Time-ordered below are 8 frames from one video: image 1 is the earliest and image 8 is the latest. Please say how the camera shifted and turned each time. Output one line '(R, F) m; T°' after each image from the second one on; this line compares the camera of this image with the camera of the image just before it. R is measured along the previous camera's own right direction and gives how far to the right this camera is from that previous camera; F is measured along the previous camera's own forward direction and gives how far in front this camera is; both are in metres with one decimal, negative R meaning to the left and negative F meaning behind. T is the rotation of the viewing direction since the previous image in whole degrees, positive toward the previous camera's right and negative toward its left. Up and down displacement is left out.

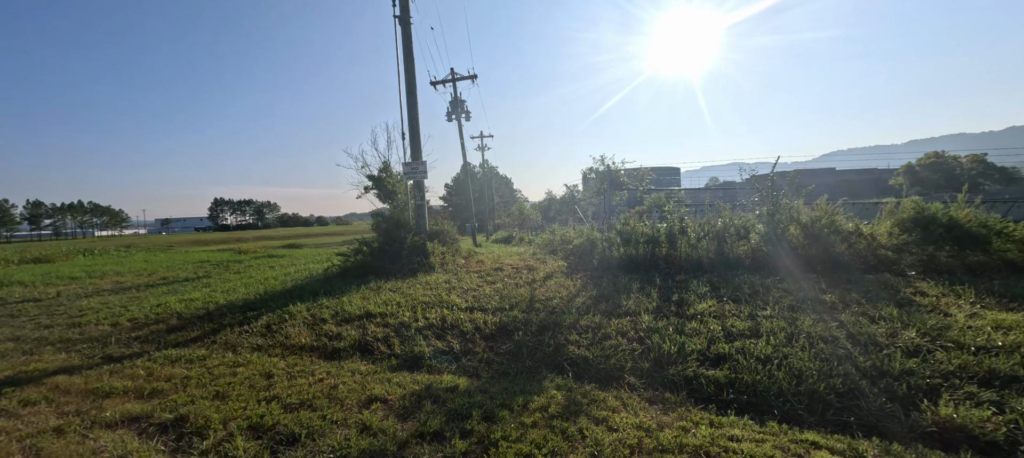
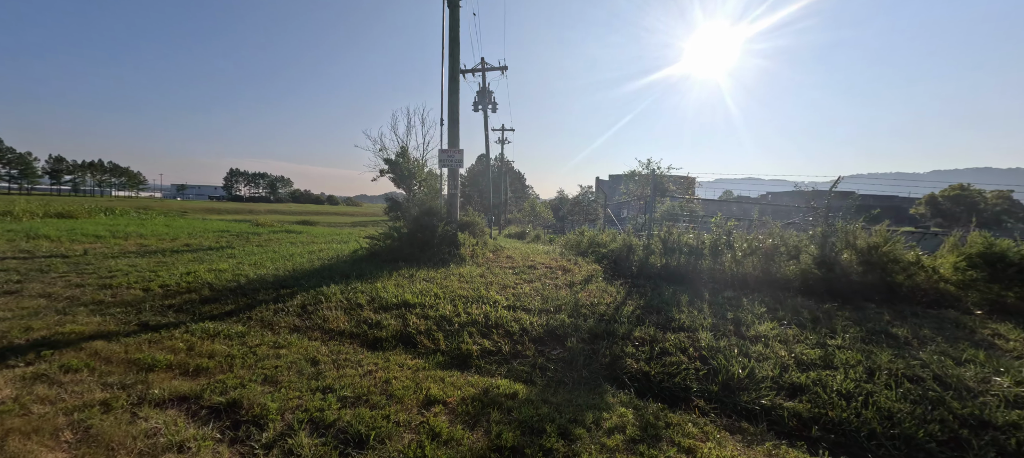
(-0.6, +0.3) m; -1°
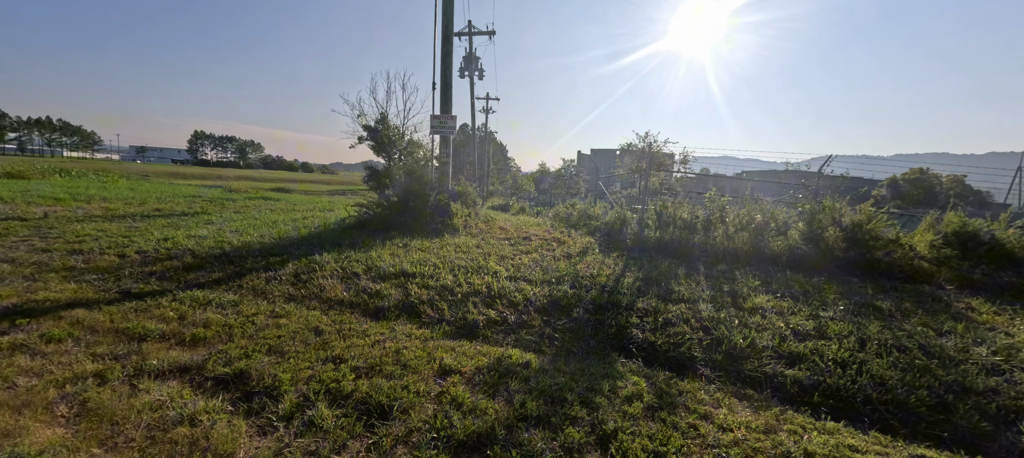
(-0.3, +0.1) m; +3°
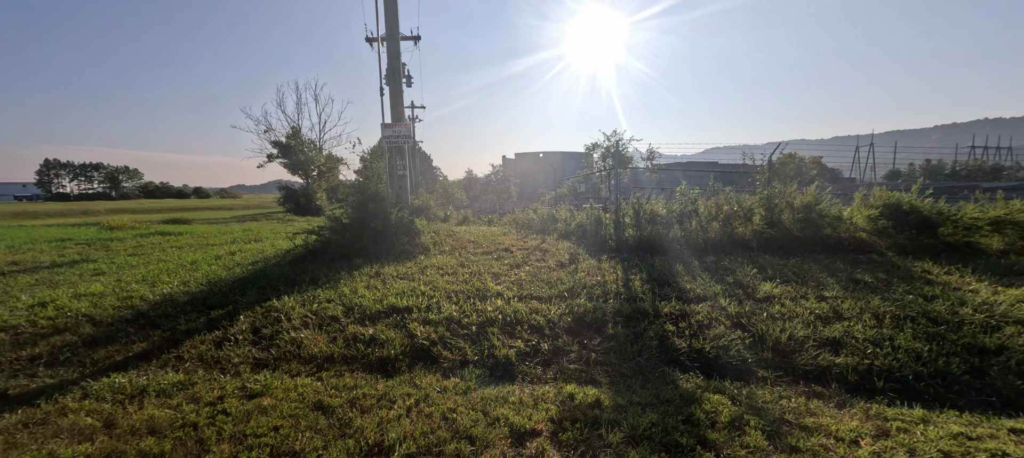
(-0.9, +0.7) m; +11°
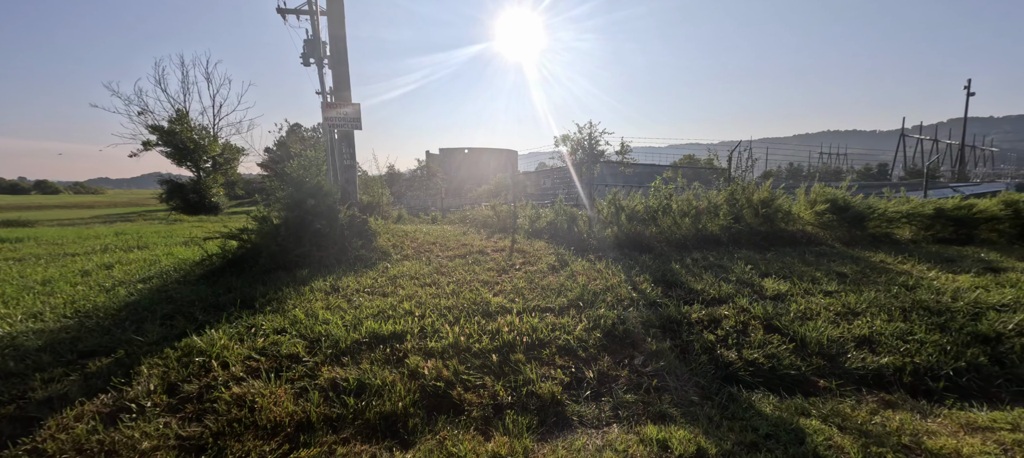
(-0.8, +0.9) m; +12°
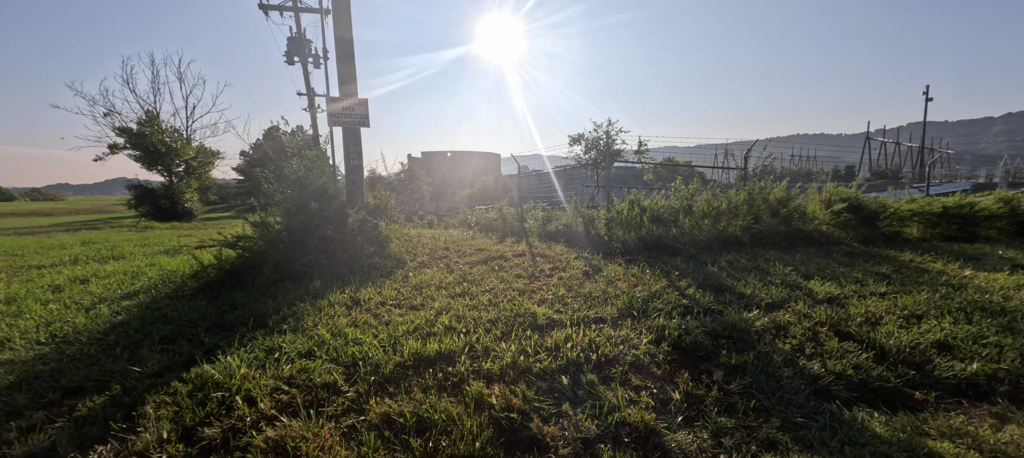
(-0.6, +0.4) m; +3°
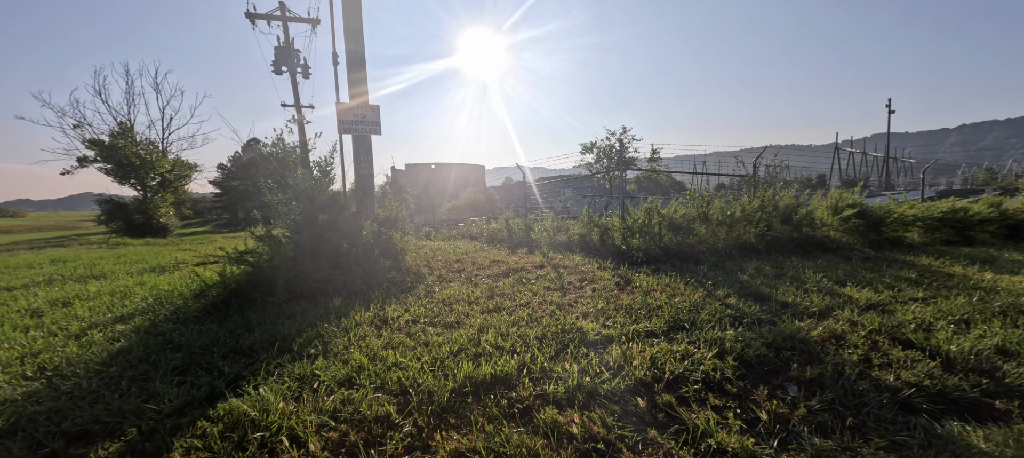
(-0.5, +0.3) m; +2°
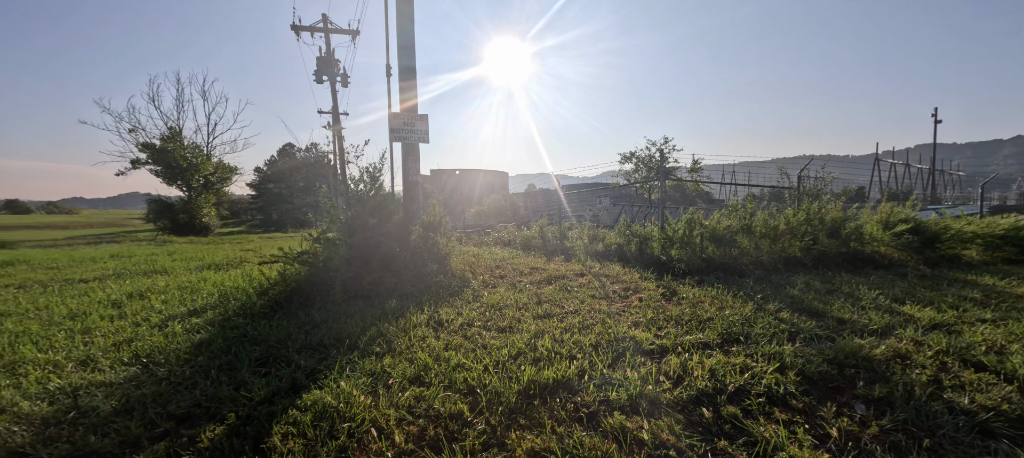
(-0.3, -0.1) m; -3°
